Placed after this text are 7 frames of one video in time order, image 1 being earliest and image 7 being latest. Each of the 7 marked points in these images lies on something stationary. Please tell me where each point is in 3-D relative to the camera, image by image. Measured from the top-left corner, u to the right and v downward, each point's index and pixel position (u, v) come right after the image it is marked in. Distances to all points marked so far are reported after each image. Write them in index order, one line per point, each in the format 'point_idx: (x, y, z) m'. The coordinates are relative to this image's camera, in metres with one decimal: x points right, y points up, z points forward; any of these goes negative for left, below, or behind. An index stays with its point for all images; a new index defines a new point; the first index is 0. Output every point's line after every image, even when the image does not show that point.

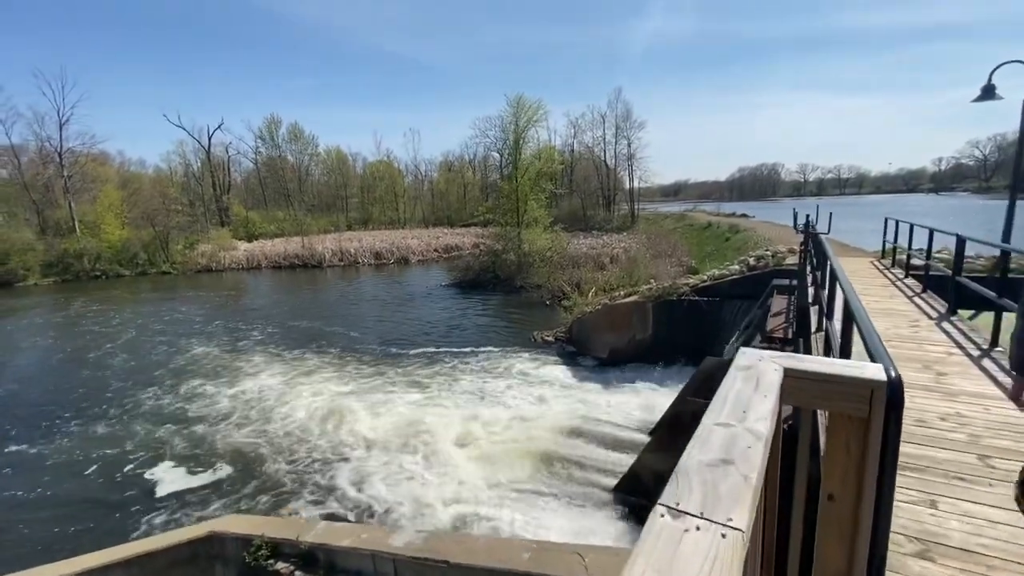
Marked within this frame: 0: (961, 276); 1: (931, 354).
0: (+5.7, +0.1, +6.1) m
1: (+3.9, -0.7, +4.5) m
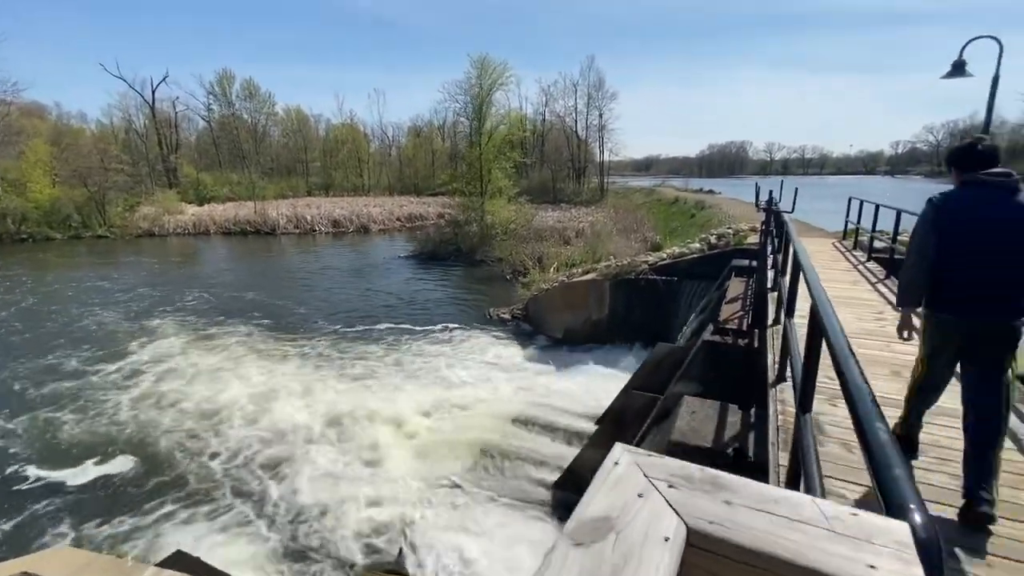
0: (+4.9, +0.2, +5.7) m
1: (+3.2, -0.6, +4.0) m
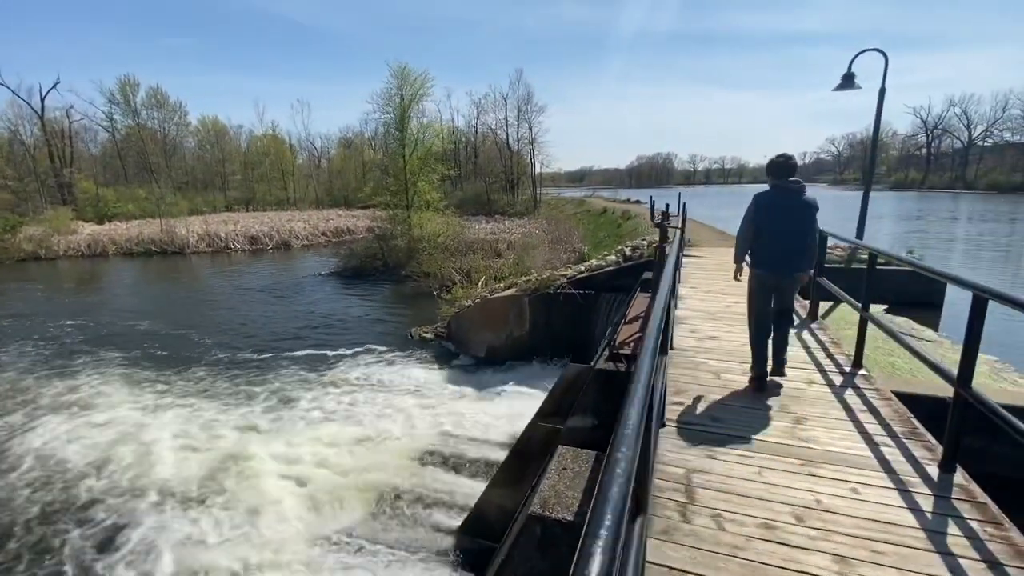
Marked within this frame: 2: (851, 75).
0: (+3.6, +0.1, +5.7) m
1: (+2.2, -0.7, +3.8) m
2: (+6.8, +4.2, +9.6) m
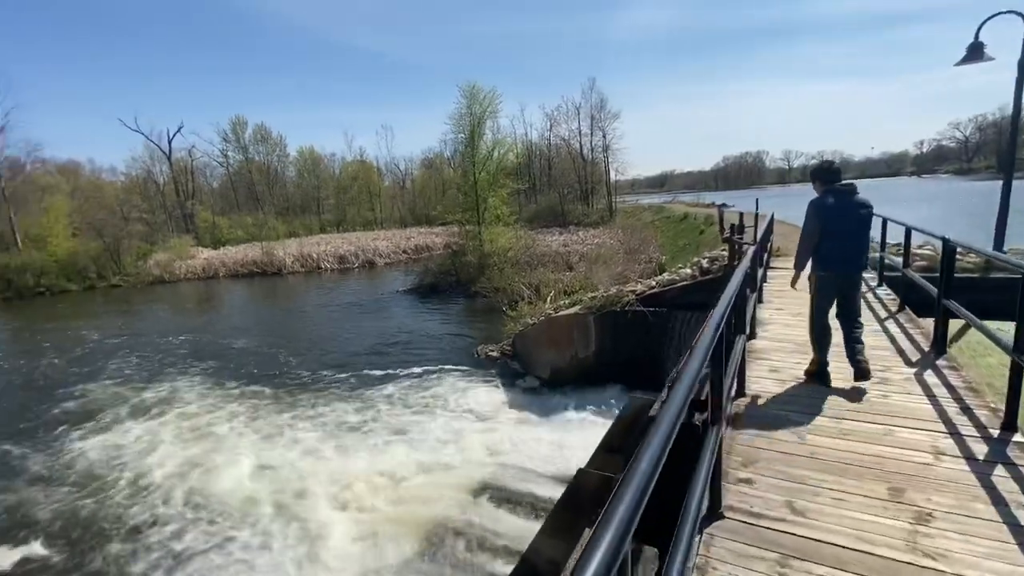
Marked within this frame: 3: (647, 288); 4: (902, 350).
0: (+4.1, -0.1, +4.6) m
1: (+2.4, -0.9, +2.9) m
2: (+7.8, +4.0, +8.0) m
3: (+2.9, 0.0, +10.2) m
4: (+3.7, -0.4, +4.6) m
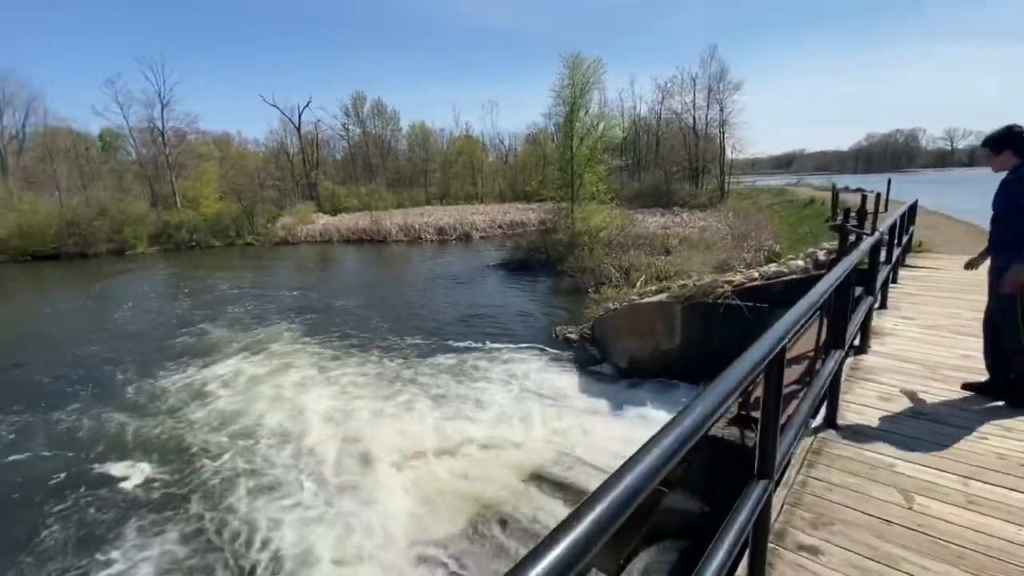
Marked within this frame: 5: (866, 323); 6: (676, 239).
0: (+4.5, -0.2, +3.3) m
1: (+2.5, -1.0, +2.1) m
2: (+9.1, +3.7, +5.8) m
3: (+4.4, +0.2, +9.0) m
4: (+4.1, -0.5, +3.4) m
5: (+3.3, -0.3, +4.5) m
6: (+6.6, +2.0, +19.5) m
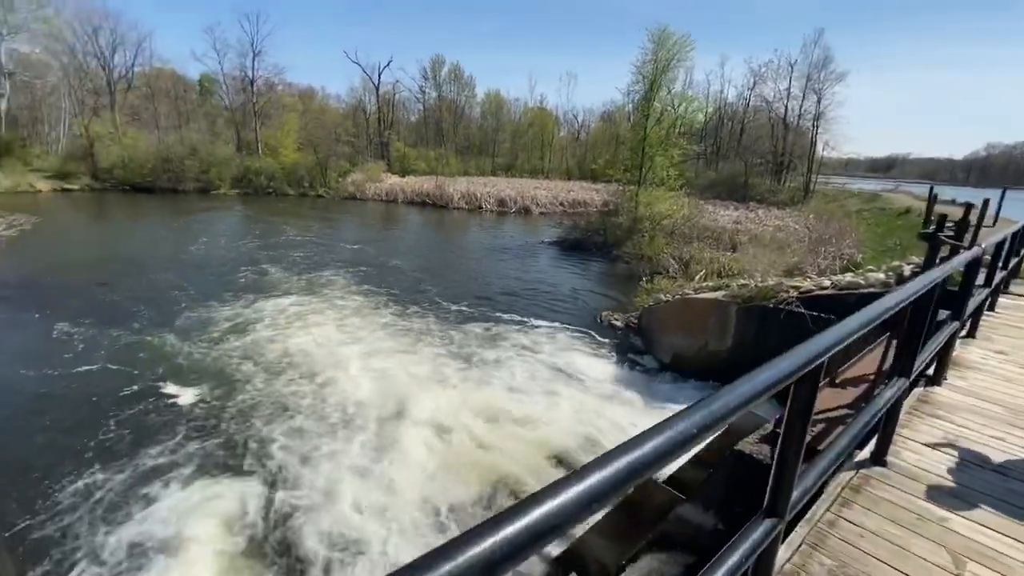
0: (+4.7, -0.6, +2.6) m
1: (+2.4, -1.2, +1.7) m
2: (+9.9, +2.9, +4.3) m
3: (+5.2, 0.0, +8.3) m
4: (+4.2, -0.9, +2.8) m
5: (+3.6, -0.5, +4.0) m
6: (+8.9, +2.0, +18.4) m
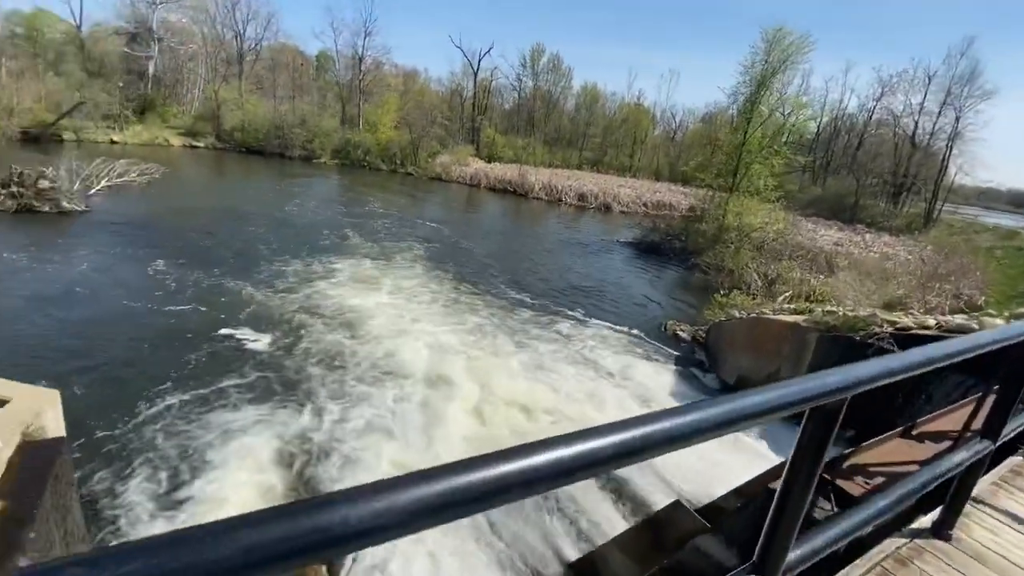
0: (+4.7, -1.1, +1.8) m
1: (+2.2, -1.4, +1.3) m
2: (+10.5, +1.6, +2.7) m
3: (+6.2, -0.6, +7.3) m
4: (+4.2, -1.4, +2.1) m
5: (+3.8, -0.9, +3.3) m
6: (+11.5, +1.0, +16.7) m
